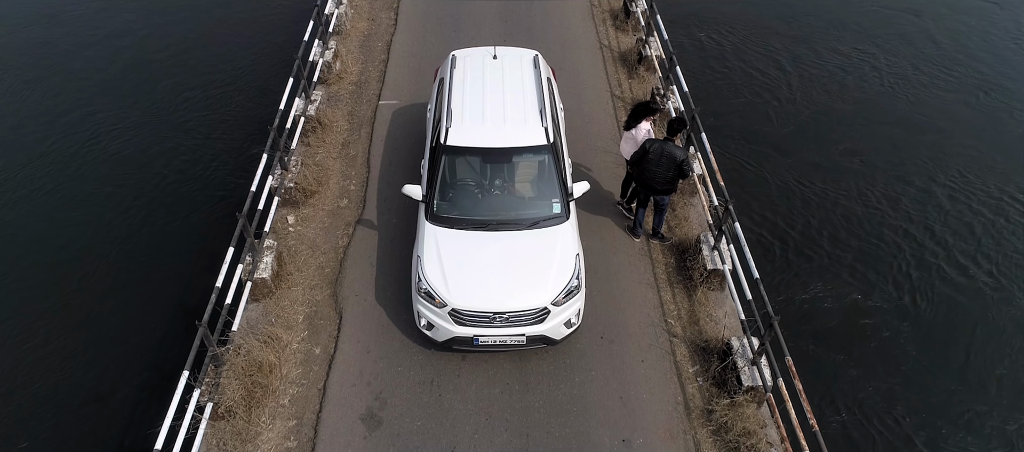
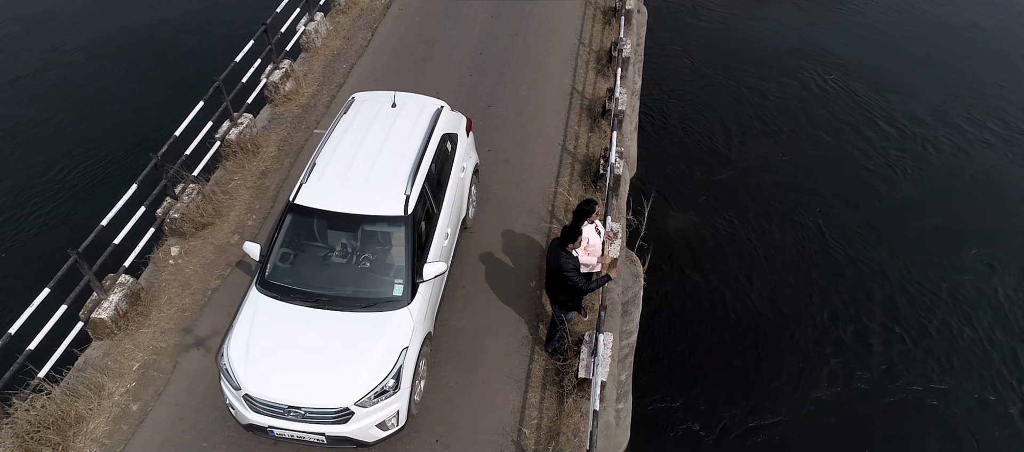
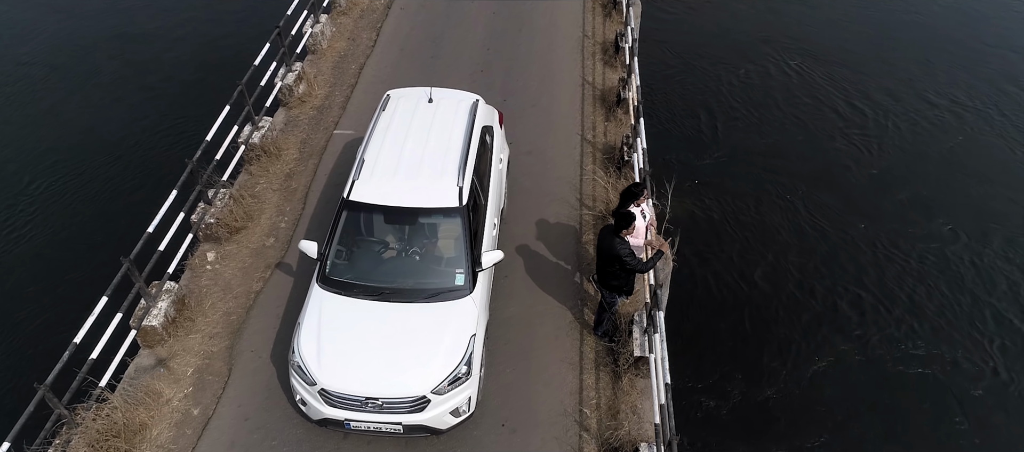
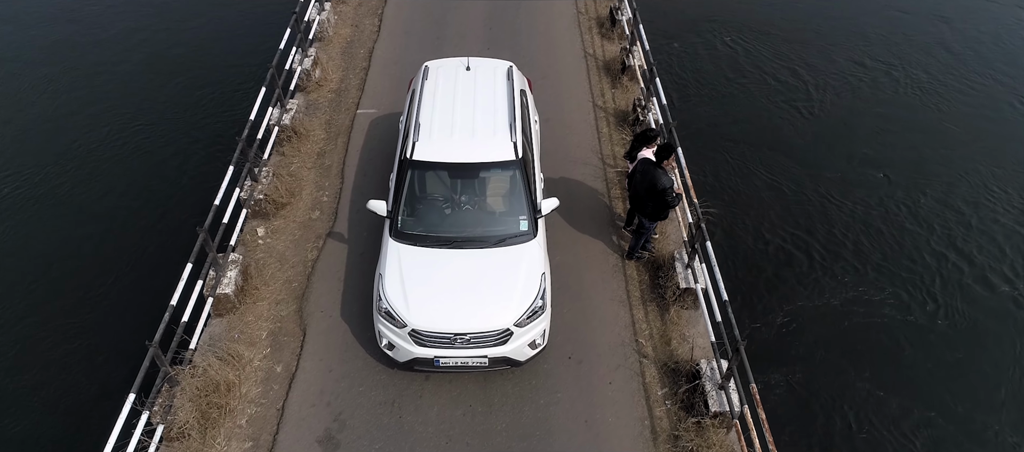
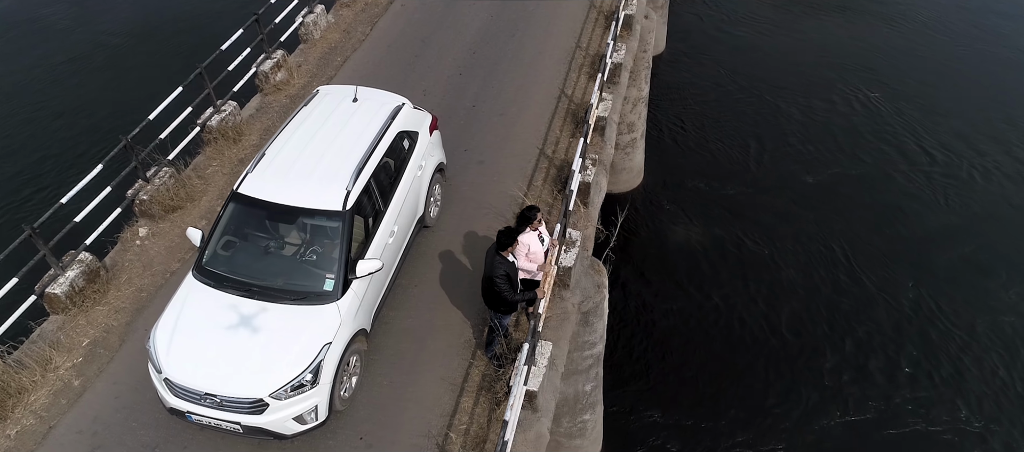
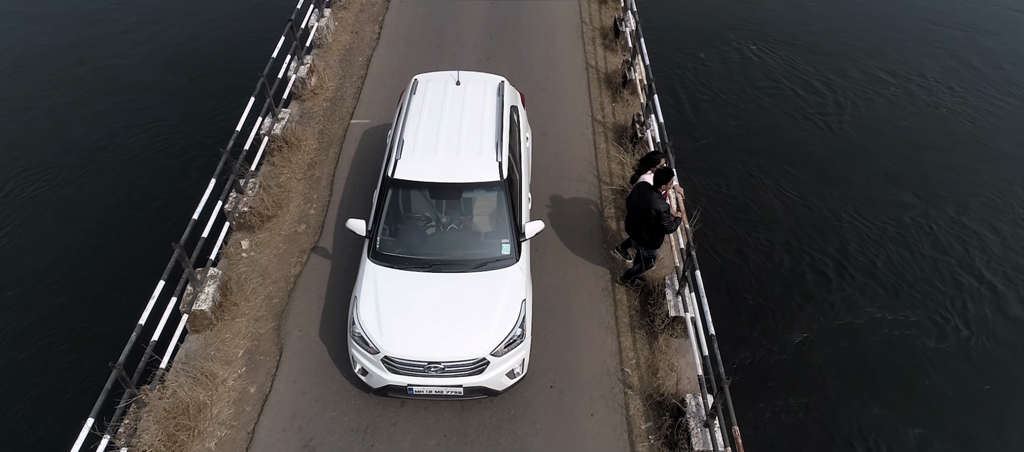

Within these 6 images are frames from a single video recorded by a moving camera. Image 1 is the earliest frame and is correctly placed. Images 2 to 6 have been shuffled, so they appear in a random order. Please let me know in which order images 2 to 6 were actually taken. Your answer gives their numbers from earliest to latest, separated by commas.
4, 6, 3, 2, 5
